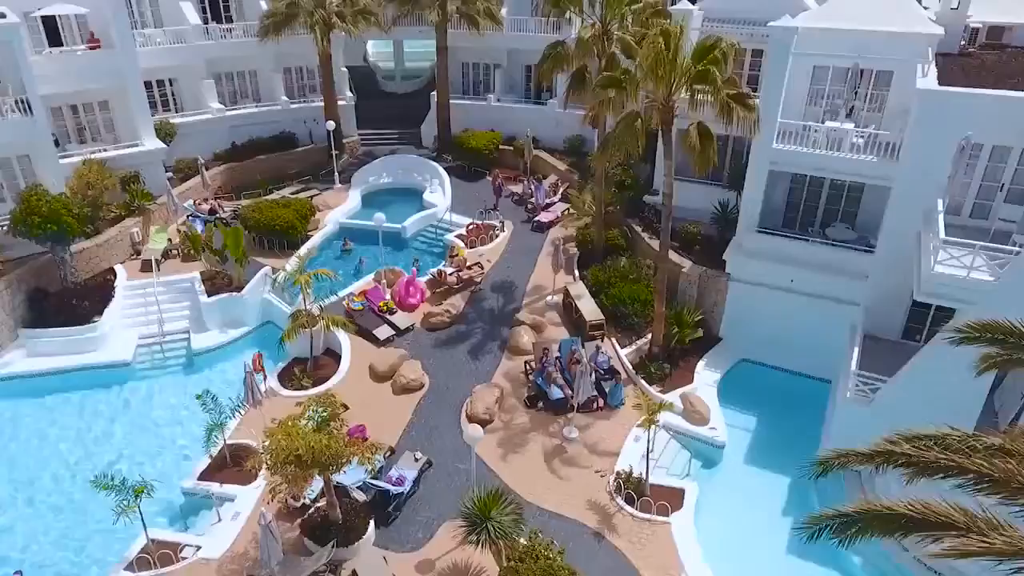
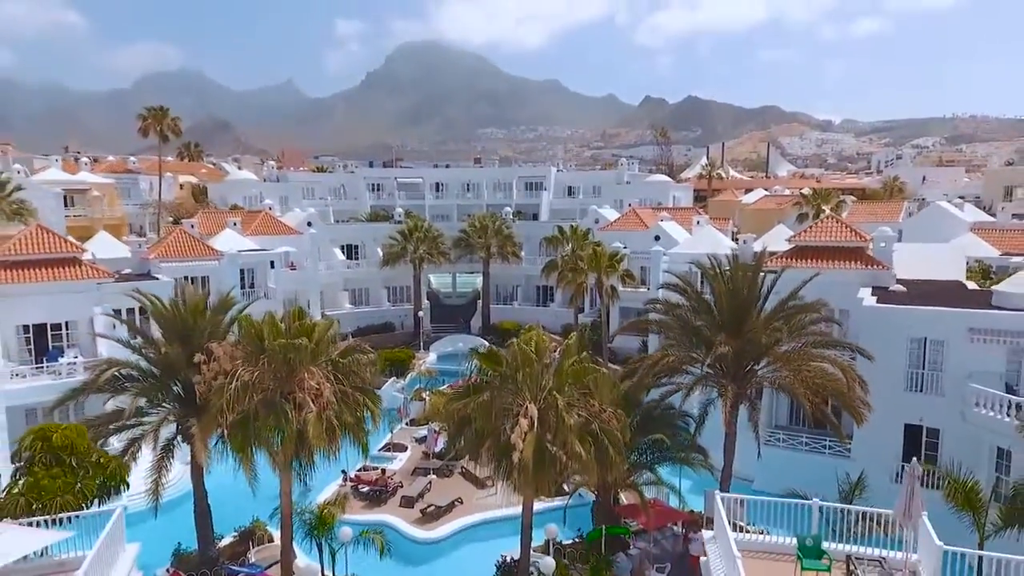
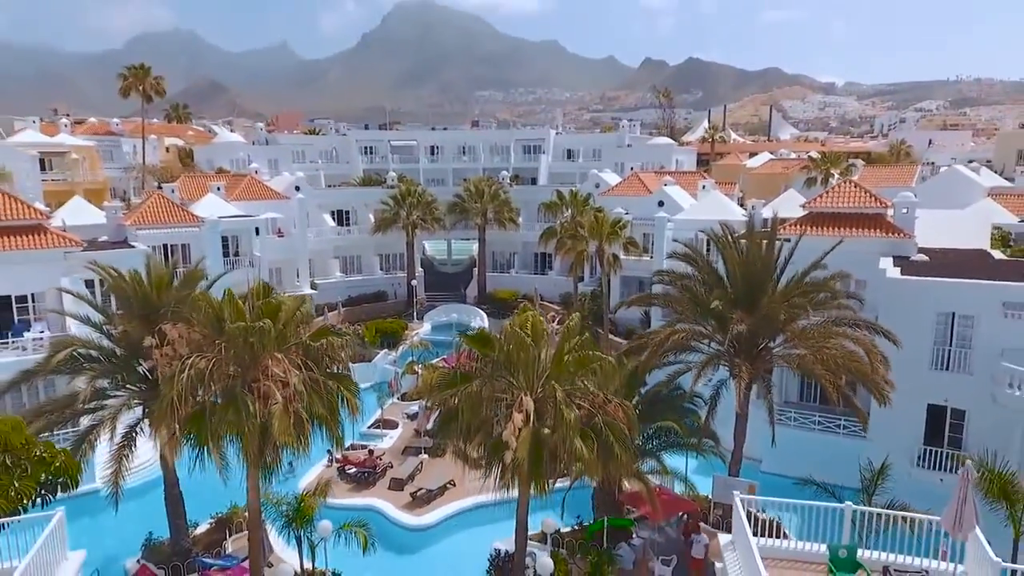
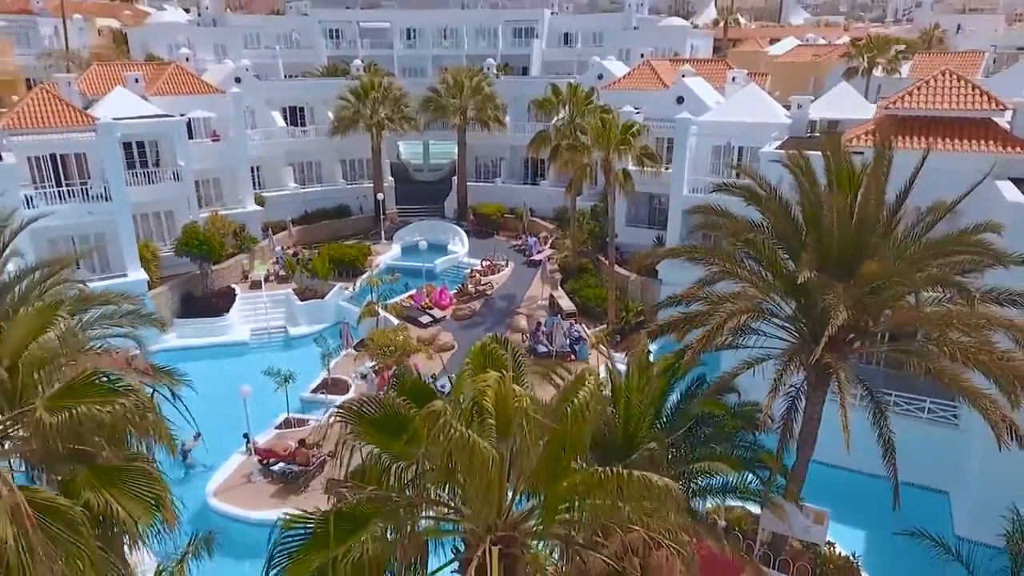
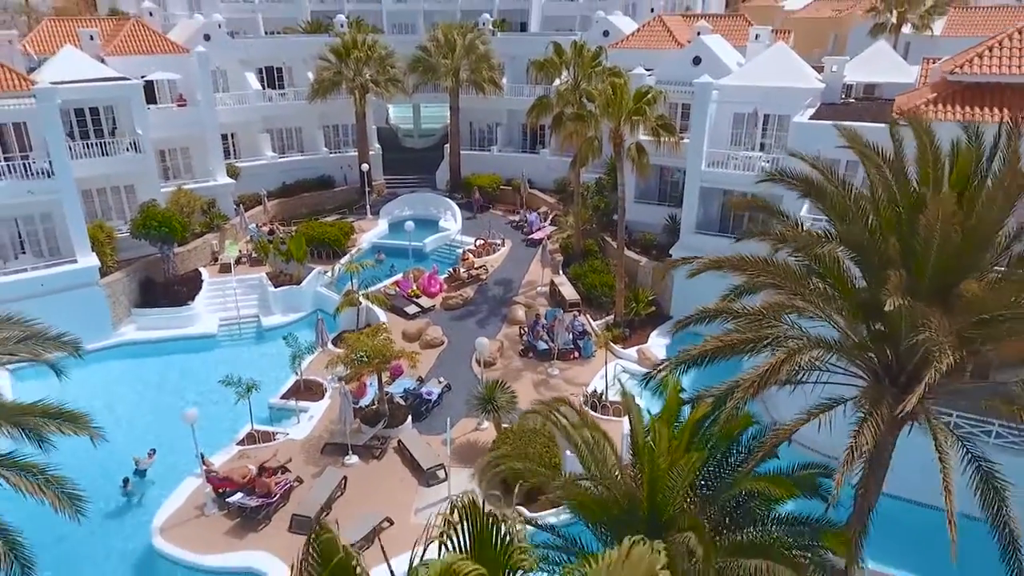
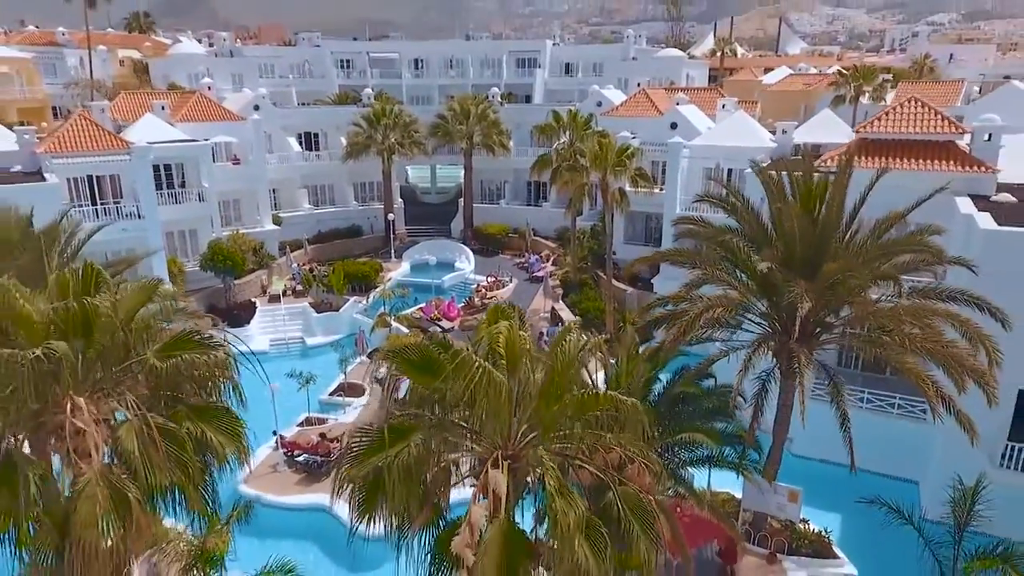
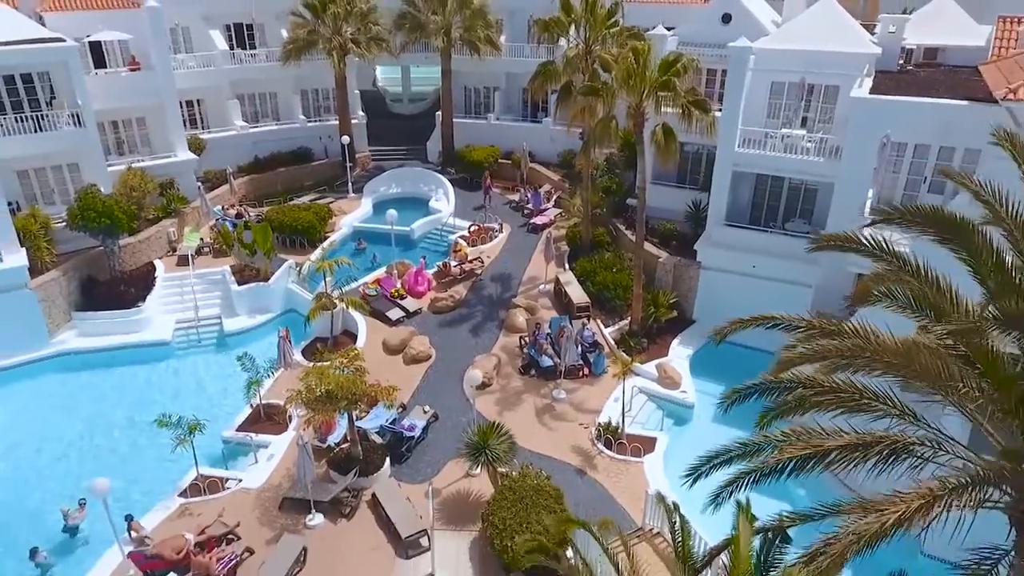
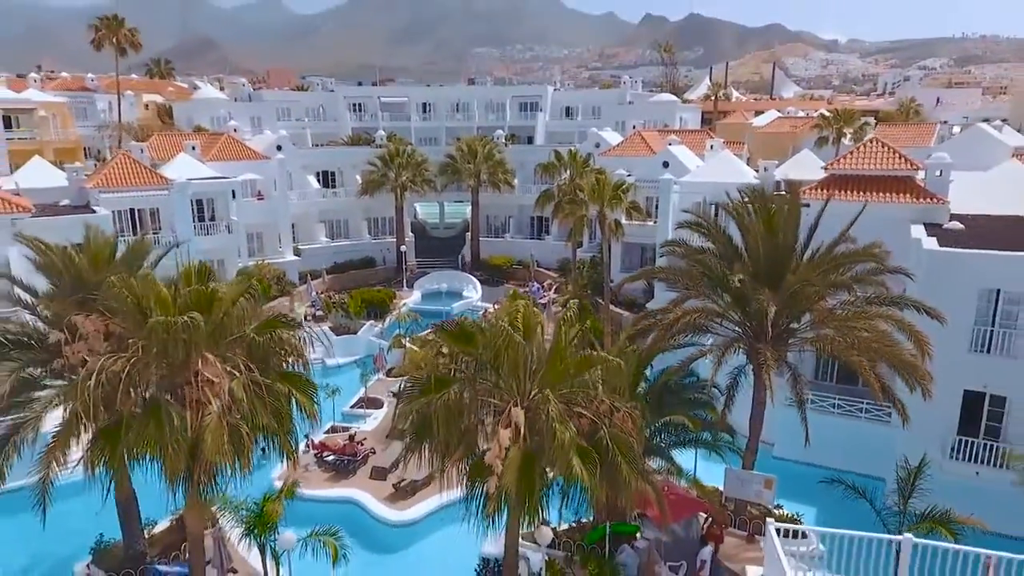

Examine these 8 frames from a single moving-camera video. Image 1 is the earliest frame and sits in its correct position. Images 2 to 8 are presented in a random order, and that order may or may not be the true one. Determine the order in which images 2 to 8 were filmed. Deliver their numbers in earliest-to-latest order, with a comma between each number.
7, 5, 4, 6, 8, 3, 2
